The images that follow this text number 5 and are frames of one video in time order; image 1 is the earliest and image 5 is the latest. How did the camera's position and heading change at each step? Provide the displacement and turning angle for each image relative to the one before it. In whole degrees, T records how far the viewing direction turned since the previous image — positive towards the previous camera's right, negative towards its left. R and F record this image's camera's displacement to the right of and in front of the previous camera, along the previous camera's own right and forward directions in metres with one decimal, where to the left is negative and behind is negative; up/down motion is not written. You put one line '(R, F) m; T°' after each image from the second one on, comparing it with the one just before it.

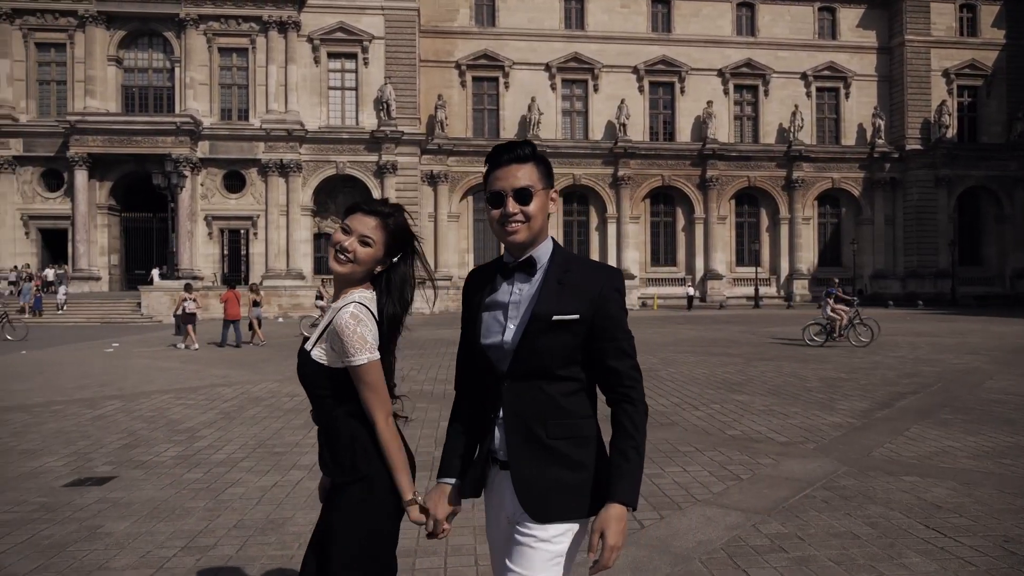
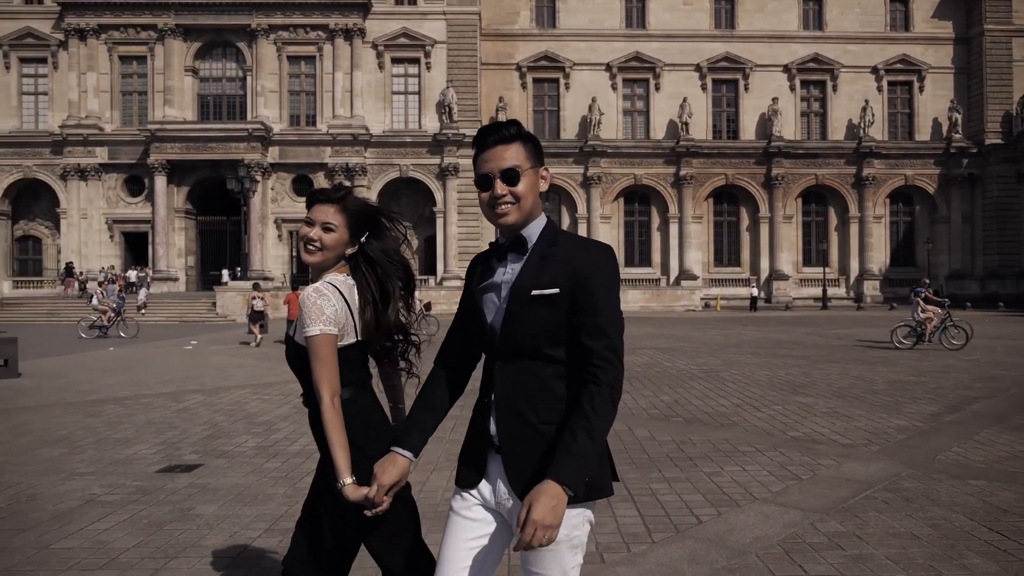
(0.0, -0.2) m; -5°
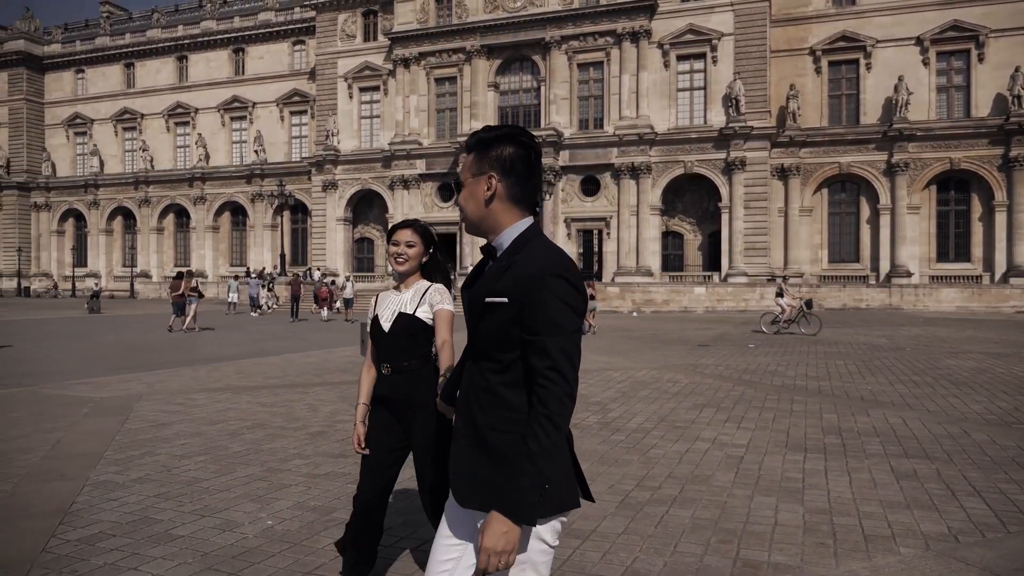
(-0.4, -1.0) m; -21°
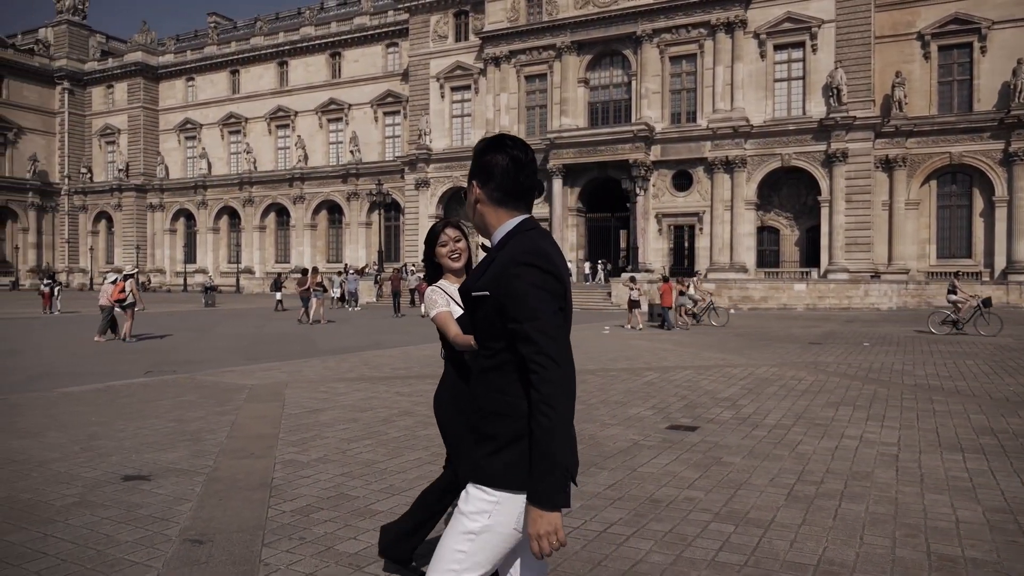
(-0.6, -0.2) m; -6°
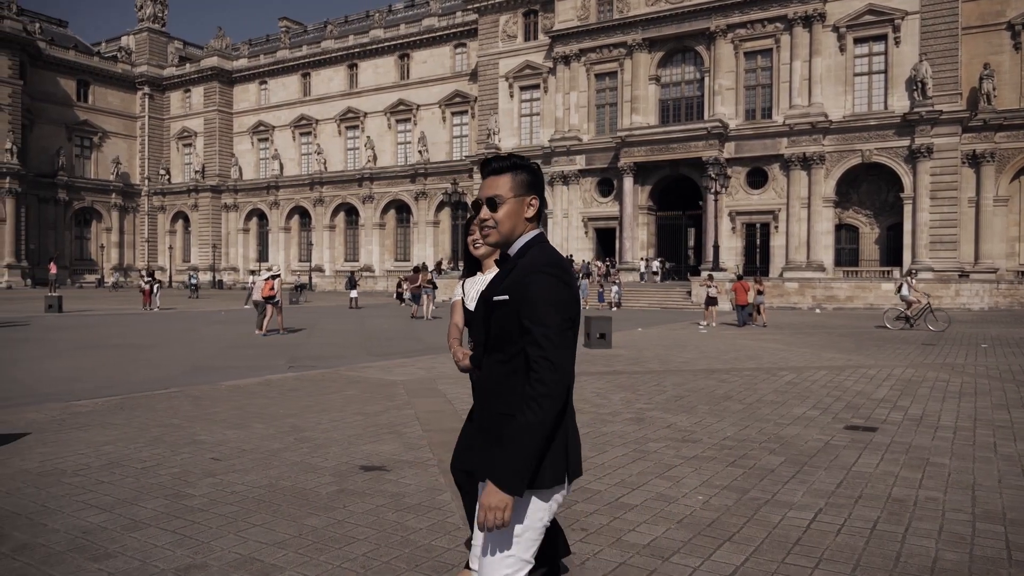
(-1.4, -0.2) m; -4°
